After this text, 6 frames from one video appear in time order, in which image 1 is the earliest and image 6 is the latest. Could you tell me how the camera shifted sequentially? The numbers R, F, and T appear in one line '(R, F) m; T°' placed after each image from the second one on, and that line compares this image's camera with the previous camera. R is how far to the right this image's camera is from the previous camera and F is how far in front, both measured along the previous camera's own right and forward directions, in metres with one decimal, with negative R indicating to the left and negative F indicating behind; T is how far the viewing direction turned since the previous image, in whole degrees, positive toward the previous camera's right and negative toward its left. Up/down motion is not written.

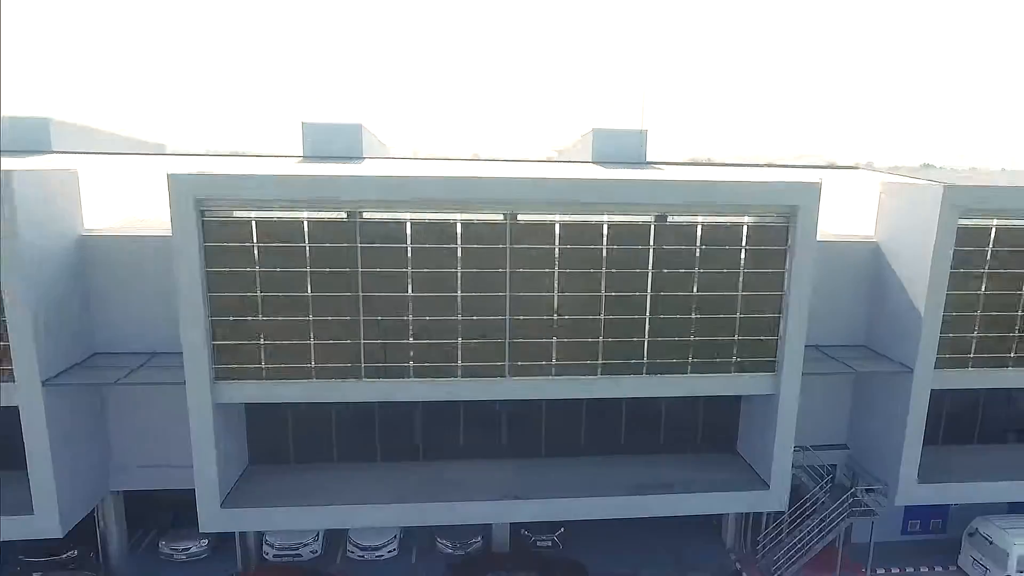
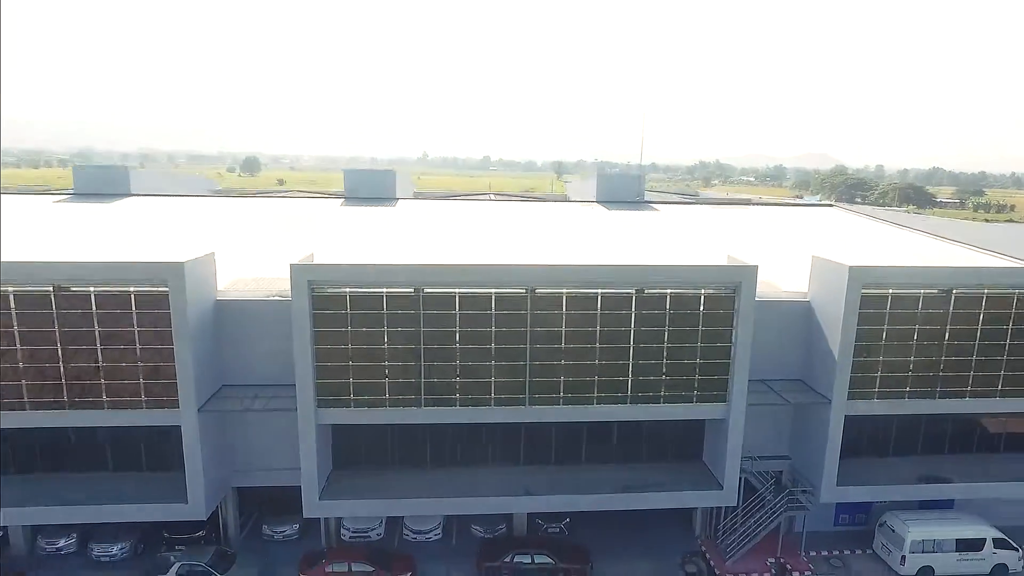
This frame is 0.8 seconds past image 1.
(-0.2, -2.9) m; -1°
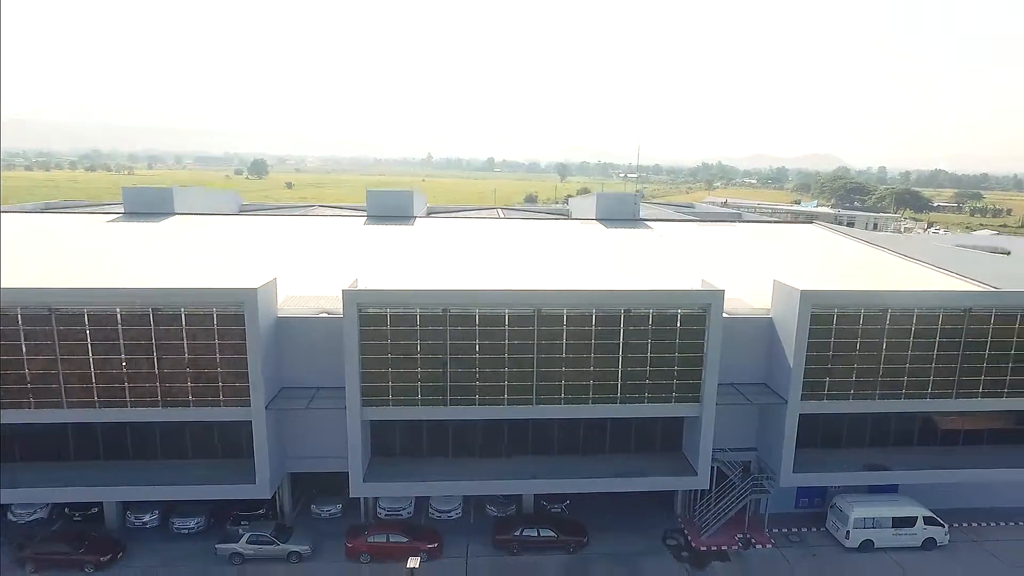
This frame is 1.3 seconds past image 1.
(-0.1, -2.3) m; 0°
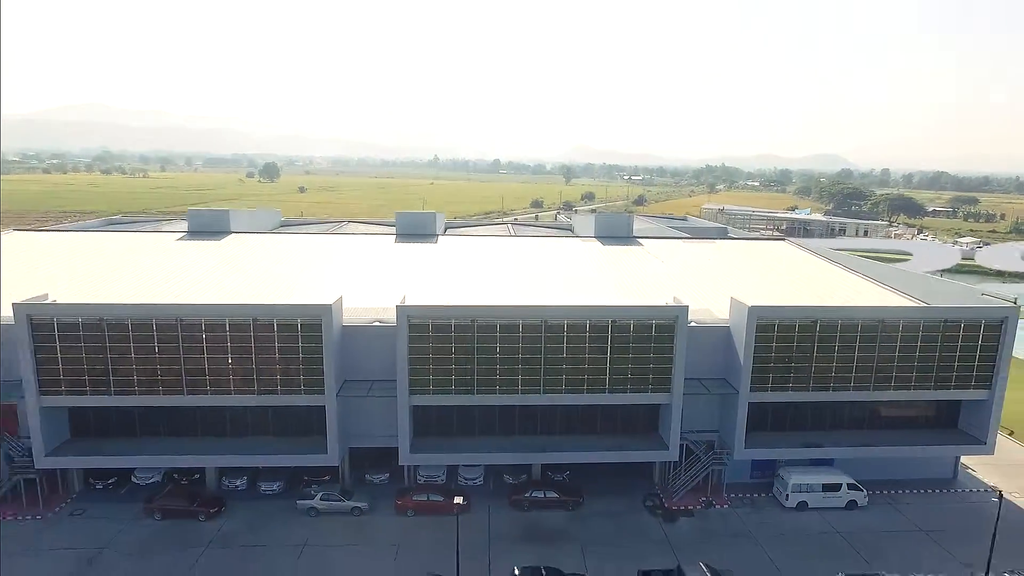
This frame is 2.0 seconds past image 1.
(-0.2, -3.9) m; 0°
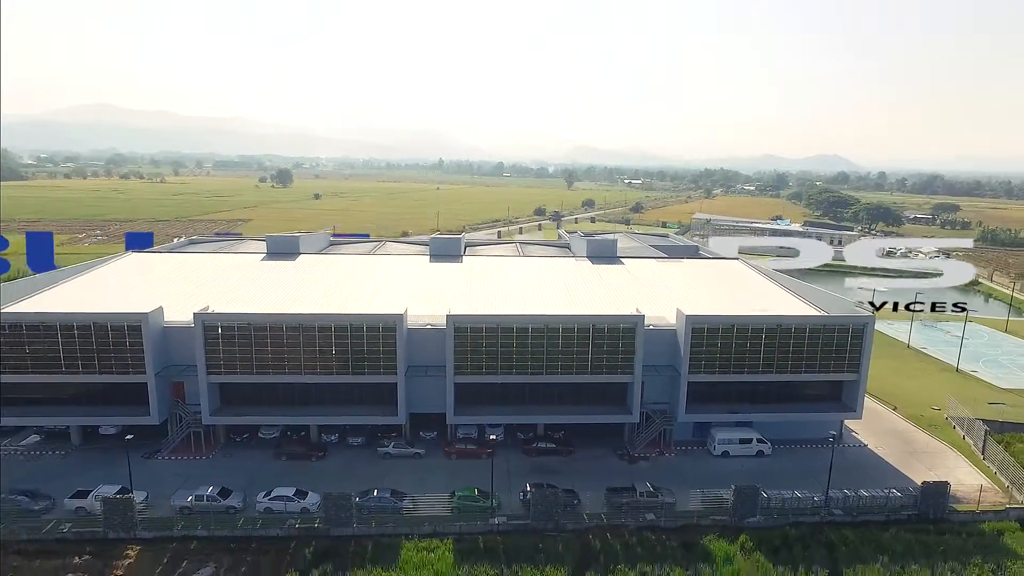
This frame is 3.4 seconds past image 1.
(-0.4, -7.8) m; 0°
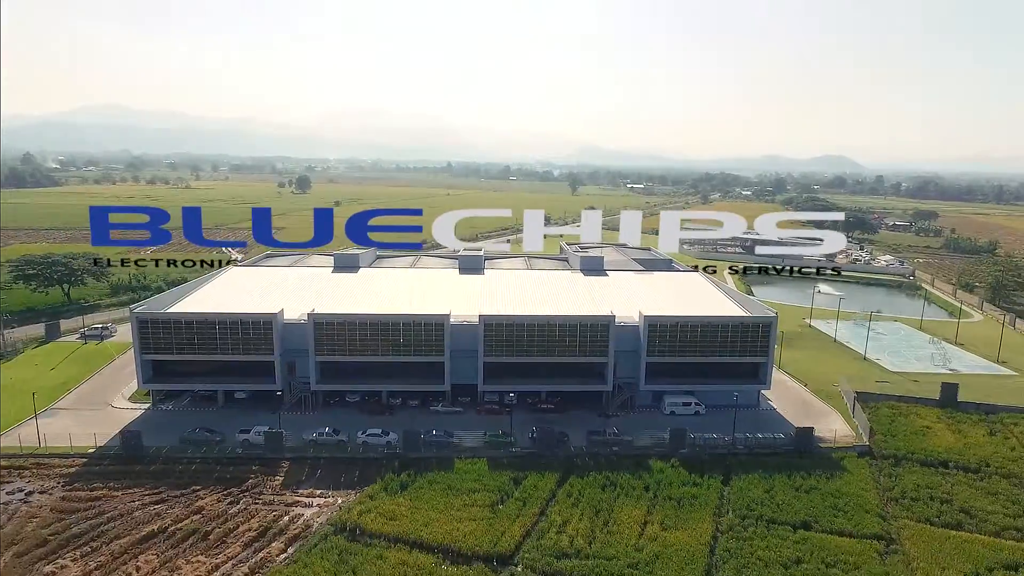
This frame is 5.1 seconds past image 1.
(-0.3, -10.9) m; 0°
